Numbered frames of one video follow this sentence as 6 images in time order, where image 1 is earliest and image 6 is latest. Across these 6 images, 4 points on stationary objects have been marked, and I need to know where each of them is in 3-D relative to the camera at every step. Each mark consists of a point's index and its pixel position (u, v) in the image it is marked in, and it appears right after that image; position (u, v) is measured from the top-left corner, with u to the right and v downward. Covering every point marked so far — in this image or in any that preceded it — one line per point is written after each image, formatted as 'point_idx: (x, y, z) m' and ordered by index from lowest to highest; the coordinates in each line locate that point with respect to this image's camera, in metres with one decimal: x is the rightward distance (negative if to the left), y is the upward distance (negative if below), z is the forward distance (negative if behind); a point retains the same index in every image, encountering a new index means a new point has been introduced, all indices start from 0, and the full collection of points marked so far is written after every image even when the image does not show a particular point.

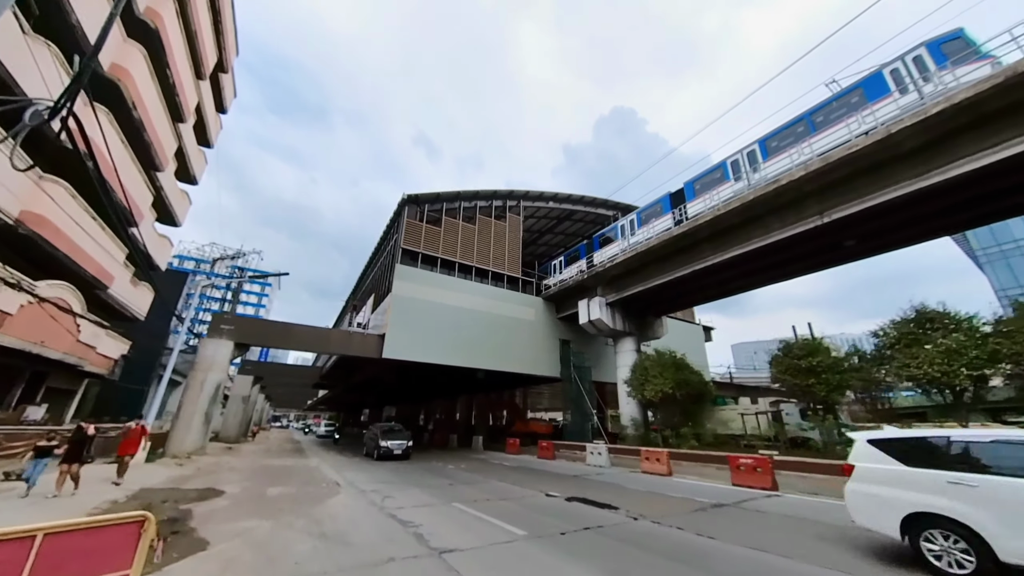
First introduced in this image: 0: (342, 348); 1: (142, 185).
0: (-8.5, -3.0, +18.8) m
1: (-16.3, +4.6, +16.6) m
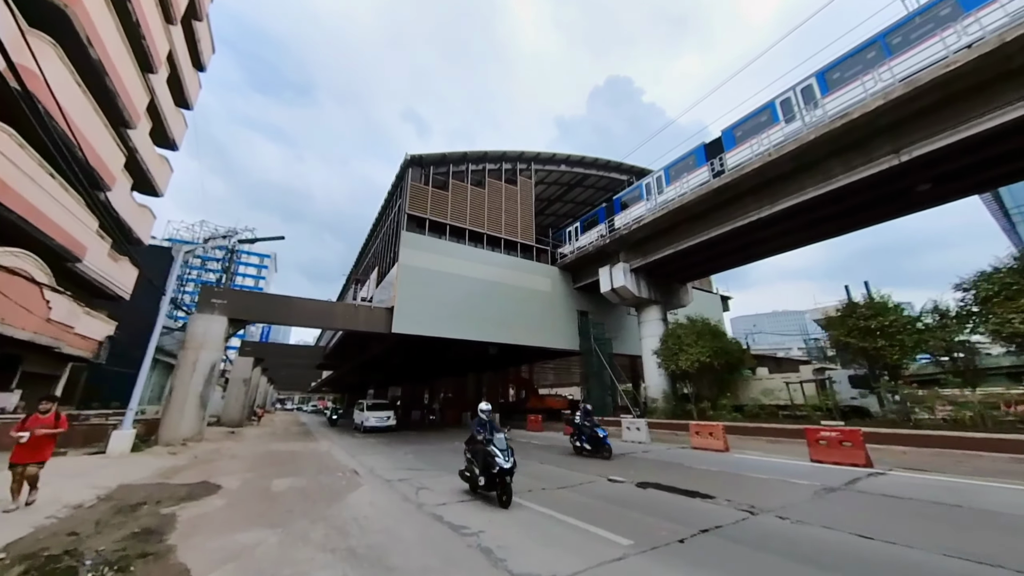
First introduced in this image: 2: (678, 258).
0: (-7.5, -1.6, +17.3) m
1: (-15.5, +5.7, +14.6) m
2: (+8.5, +1.5, +19.5) m
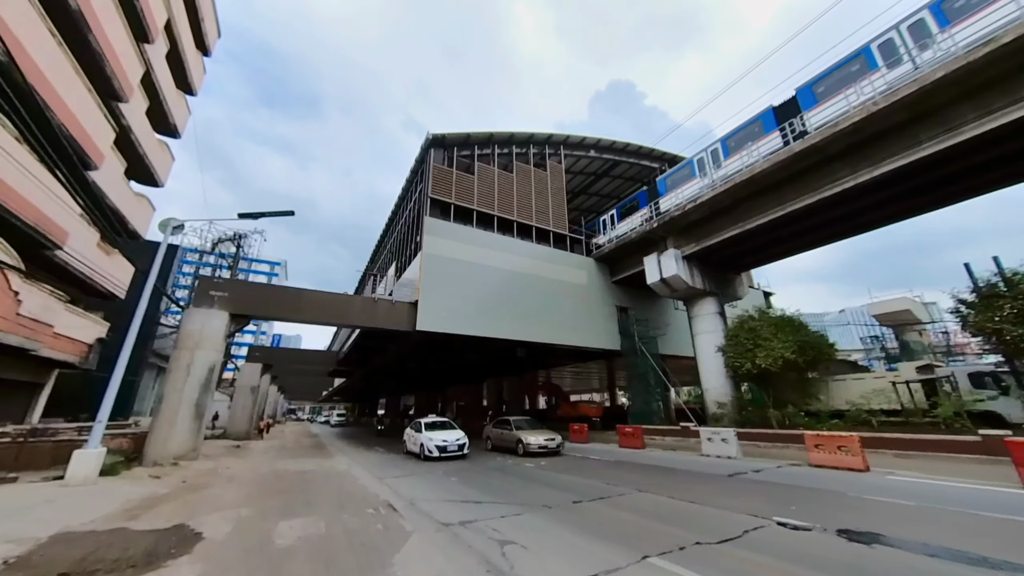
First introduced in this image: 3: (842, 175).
0: (-5.8, -1.2, +15.1) m
1: (-14.0, +5.9, +12.7) m
2: (+10.2, +2.0, +17.0) m
3: (+11.2, +3.8, +12.8) m
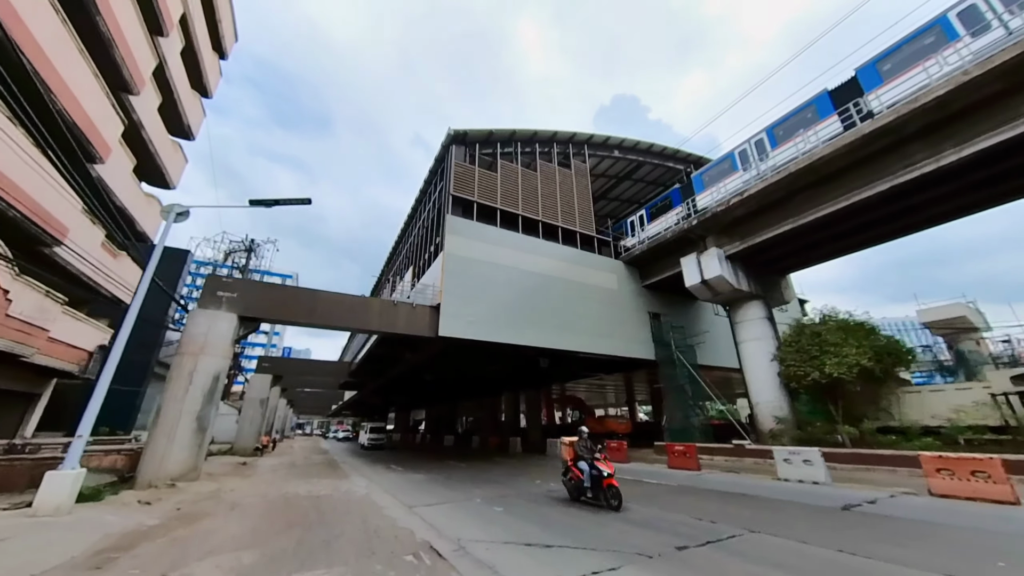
0: (-4.7, -1.3, +13.8) m
1: (-12.9, +5.9, +11.9) m
2: (+11.4, +2.0, +15.5) m
3: (+12.3, +3.9, +11.4) m
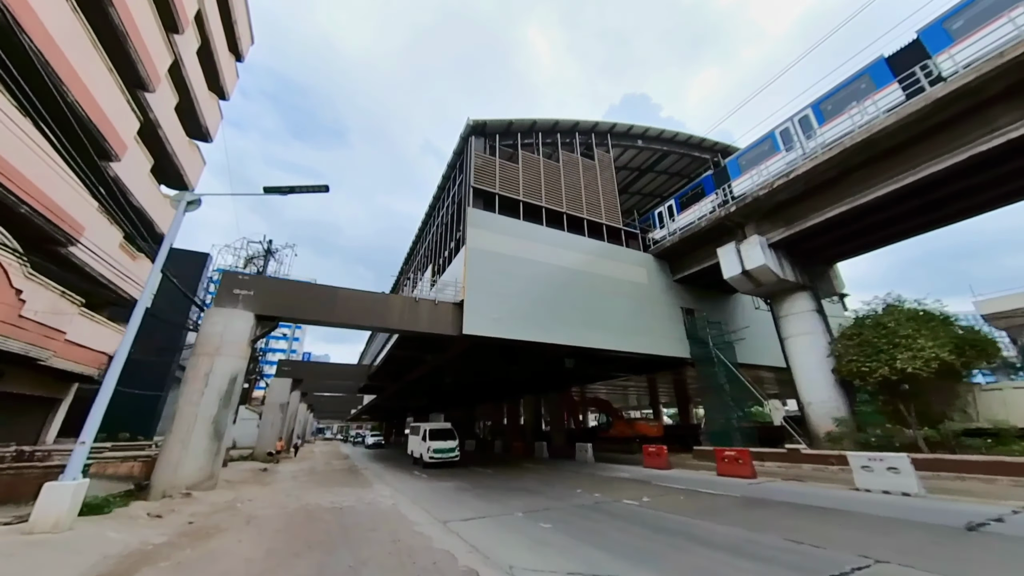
0: (-3.7, -1.2, +13.1) m
1: (-12.1, +5.9, +11.6) m
2: (+12.4, +2.4, +14.2) m
3: (+13.1, +4.4, +10.0) m
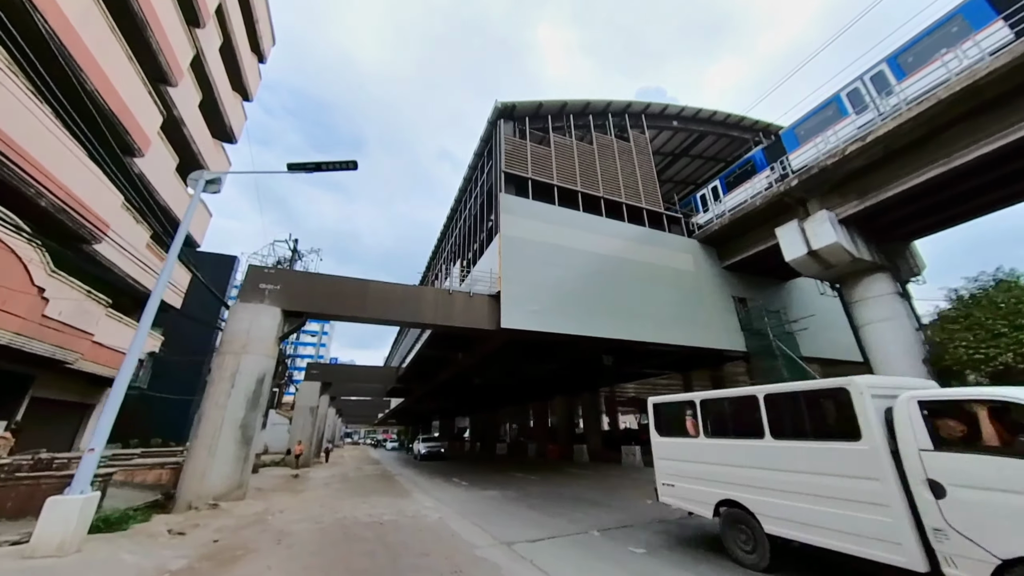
0: (-2.3, -0.9, +12.1) m
1: (-11.0, +5.9, +11.1) m
2: (+13.7, +3.1, +12.5) m
3: (+14.1, +5.1, +8.3) m
